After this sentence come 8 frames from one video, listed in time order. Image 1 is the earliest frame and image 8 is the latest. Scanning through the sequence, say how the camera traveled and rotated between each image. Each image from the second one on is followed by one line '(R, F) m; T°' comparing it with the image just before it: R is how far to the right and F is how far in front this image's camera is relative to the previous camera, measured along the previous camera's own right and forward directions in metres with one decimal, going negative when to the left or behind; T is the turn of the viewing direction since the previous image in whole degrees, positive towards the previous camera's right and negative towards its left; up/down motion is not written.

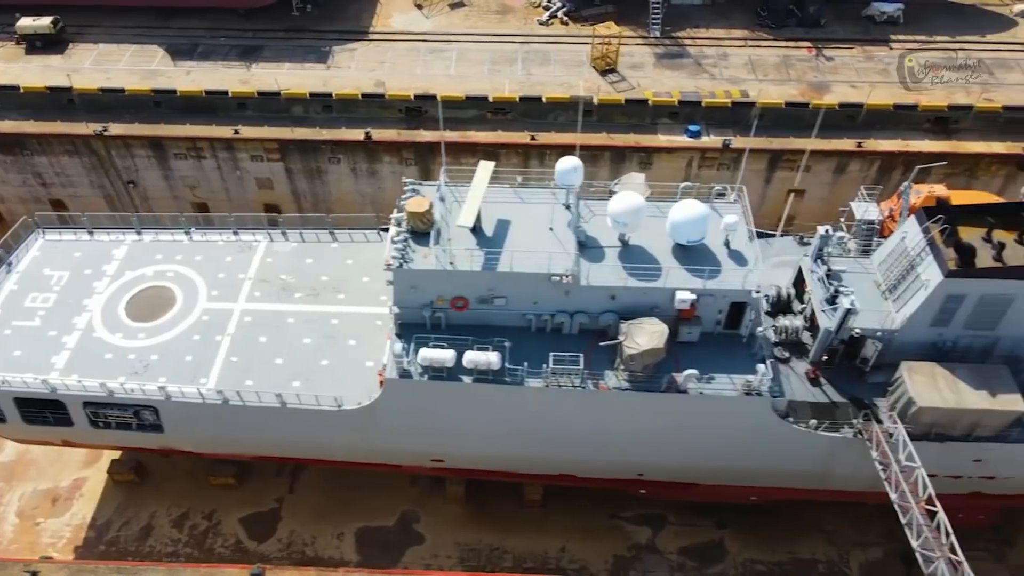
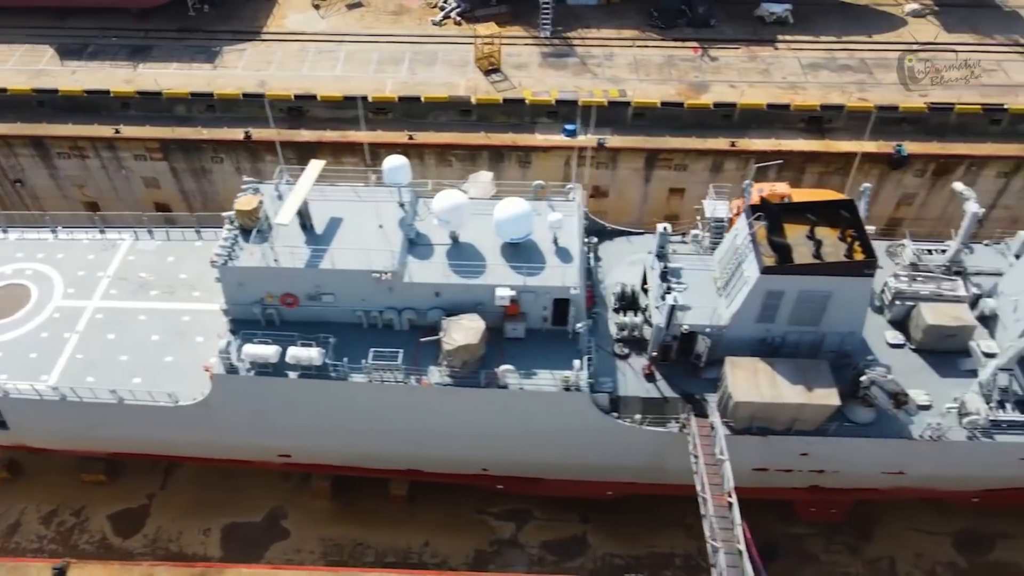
(+1.9, -0.1) m; 0°
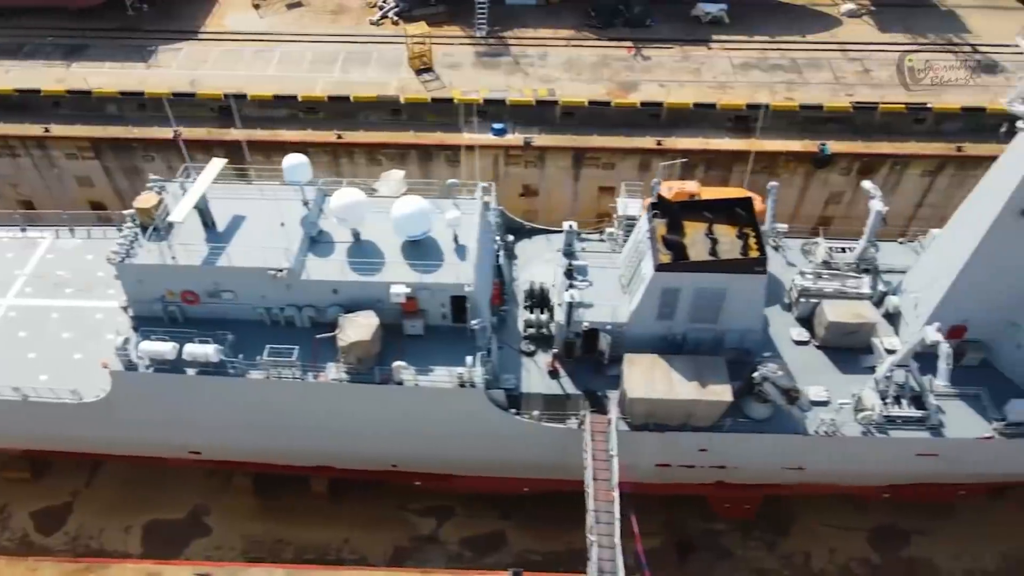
(+1.1, -0.1) m; 0°
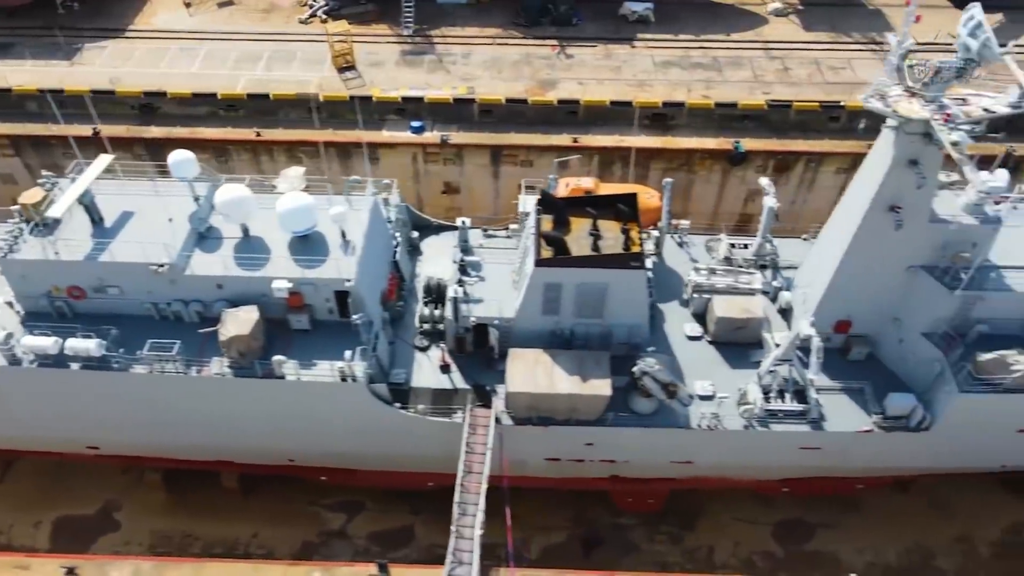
(+1.3, -0.1) m; 0°
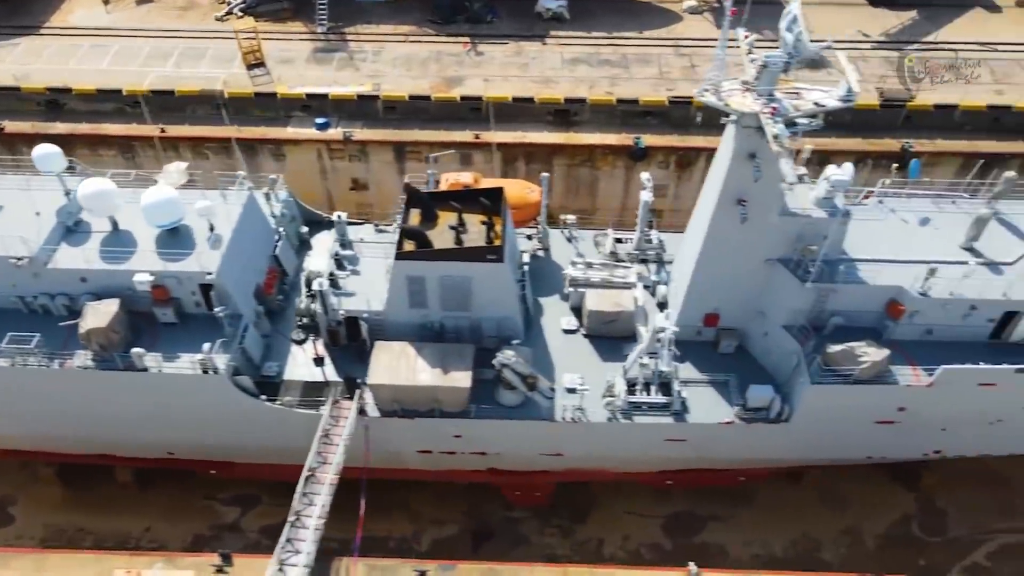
(+1.5, -0.1) m; 0°
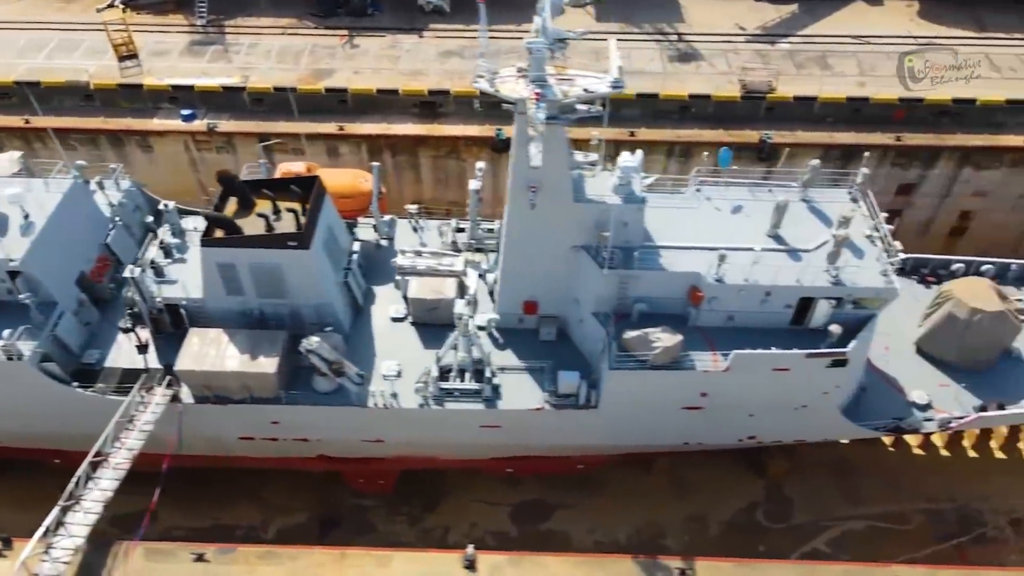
(+2.1, -0.1) m; 0°
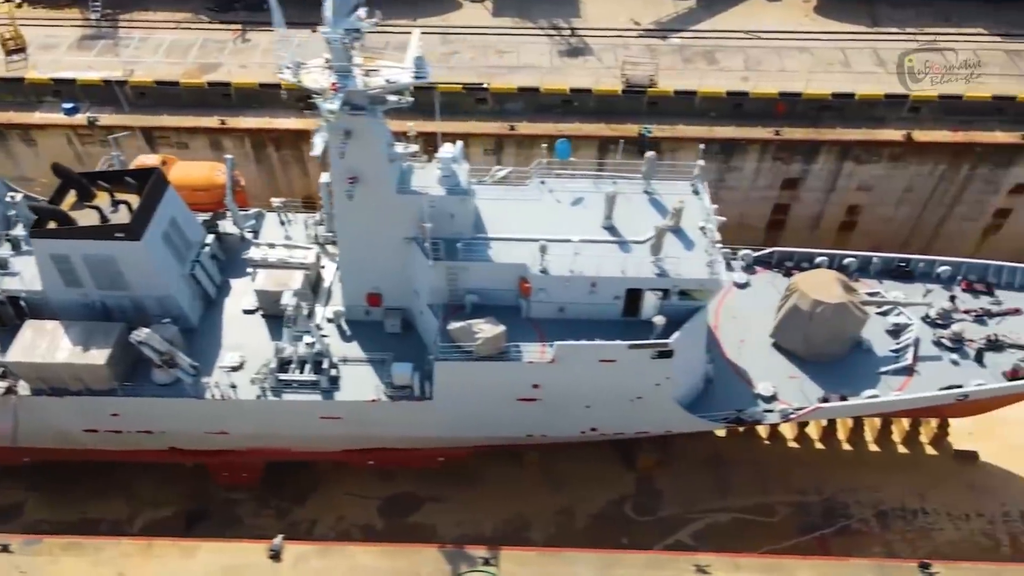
(+1.9, 0.0) m; 0°
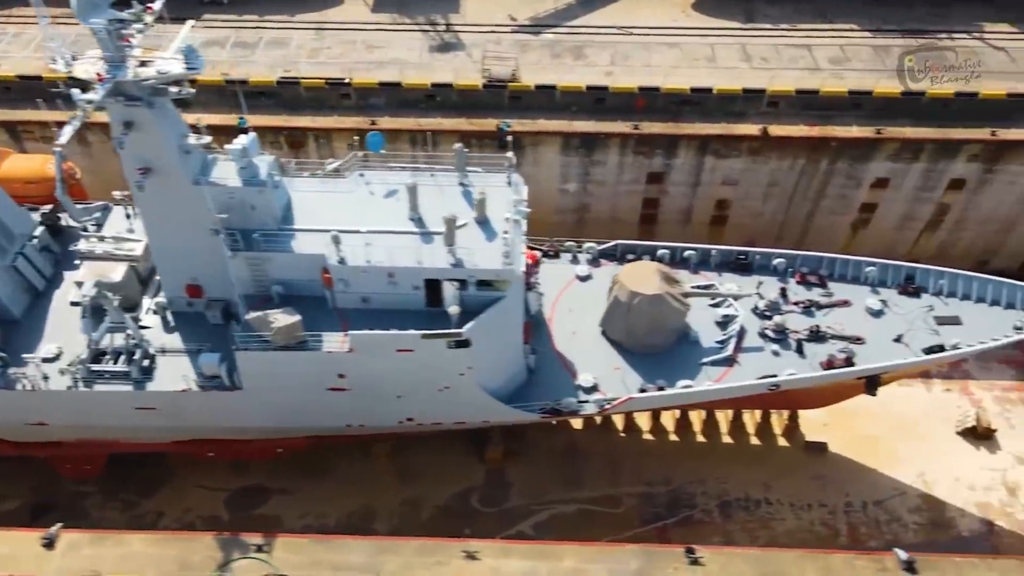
(+2.1, -0.1) m; +1°
